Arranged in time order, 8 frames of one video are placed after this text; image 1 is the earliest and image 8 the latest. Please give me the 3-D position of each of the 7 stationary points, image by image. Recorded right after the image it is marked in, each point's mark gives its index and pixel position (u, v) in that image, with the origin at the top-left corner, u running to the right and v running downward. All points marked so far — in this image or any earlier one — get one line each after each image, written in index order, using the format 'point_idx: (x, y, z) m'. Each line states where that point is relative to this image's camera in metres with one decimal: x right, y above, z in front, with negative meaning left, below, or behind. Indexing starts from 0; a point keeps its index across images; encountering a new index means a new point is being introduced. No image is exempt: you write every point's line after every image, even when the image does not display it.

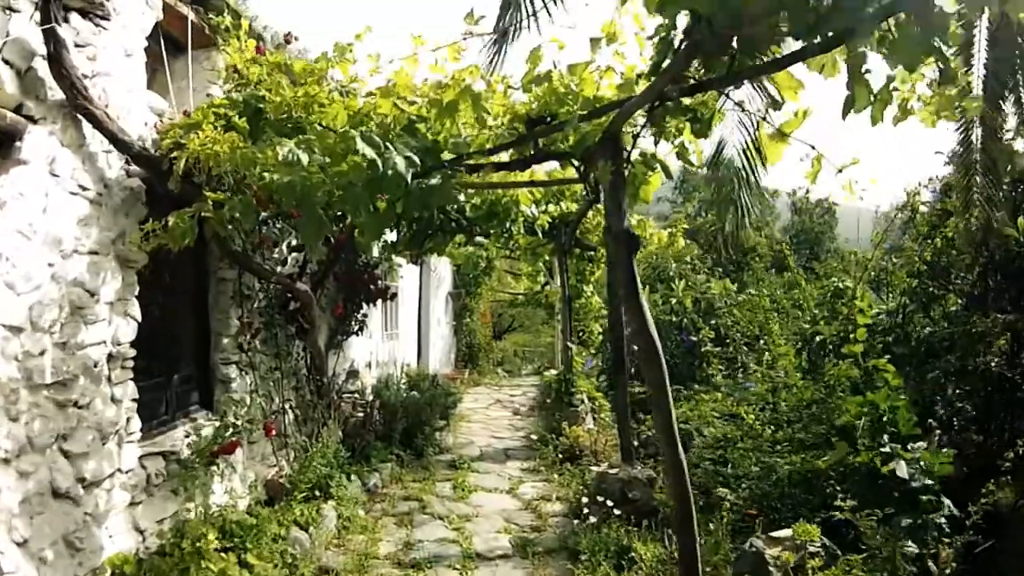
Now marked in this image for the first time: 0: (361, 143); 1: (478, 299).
0: (-0.3, +0.3, +2.7) m
1: (-0.3, -0.1, +12.7) m
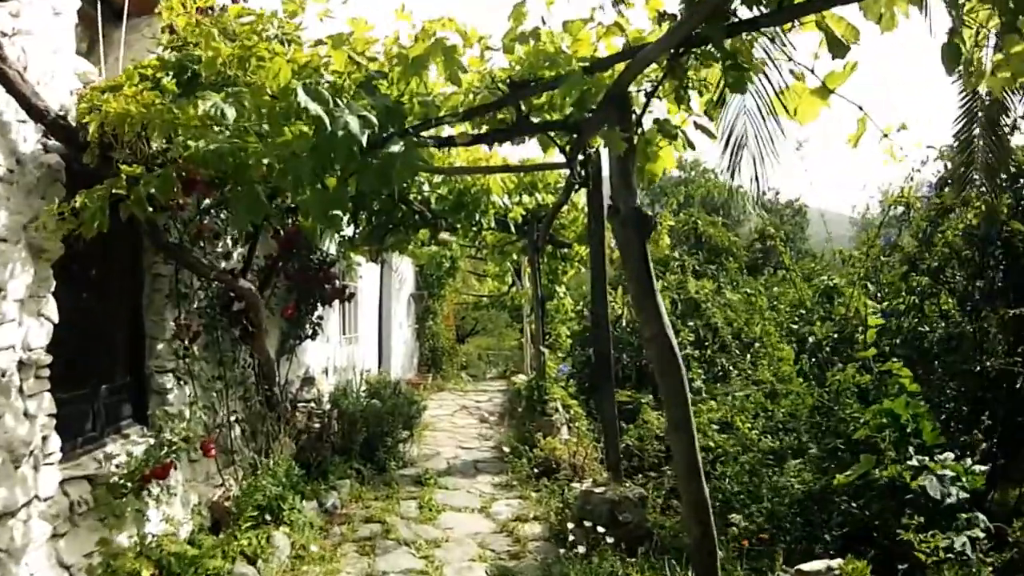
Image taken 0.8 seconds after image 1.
0: (-0.3, +0.3, +2.2) m
1: (-0.6, -0.1, +12.1) m
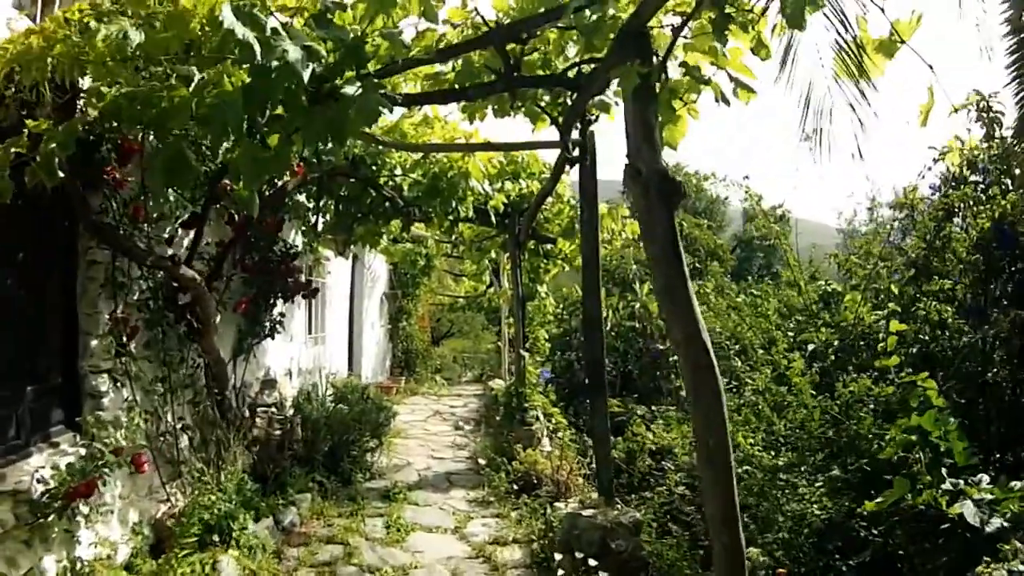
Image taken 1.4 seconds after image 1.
0: (-0.3, +0.3, +1.7) m
1: (-0.8, -0.1, +11.7) m
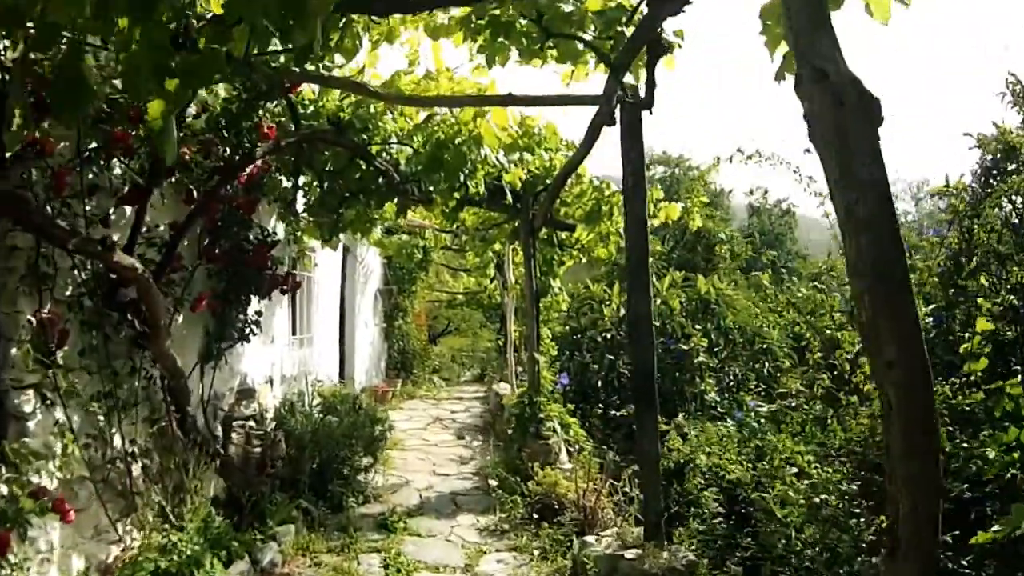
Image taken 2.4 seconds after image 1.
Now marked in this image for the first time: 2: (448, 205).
0: (-0.3, +0.3, +1.0) m
1: (-0.8, -0.1, +10.9) m
2: (-0.2, +0.3, +4.2) m
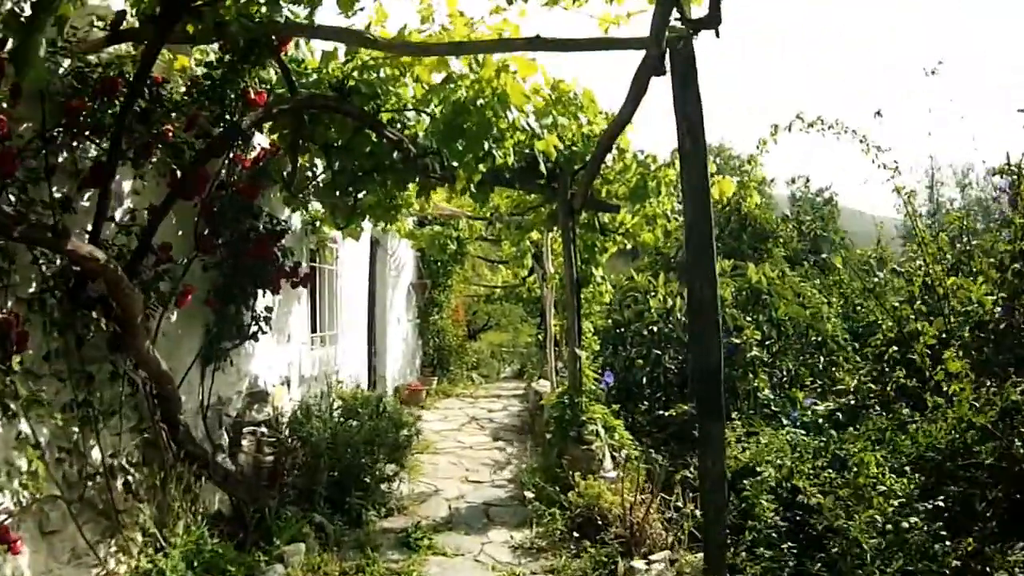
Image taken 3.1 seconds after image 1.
0: (-0.3, +0.3, +0.5) m
1: (-0.5, 0.0, +10.5) m
2: (-0.1, +0.3, +3.7) m
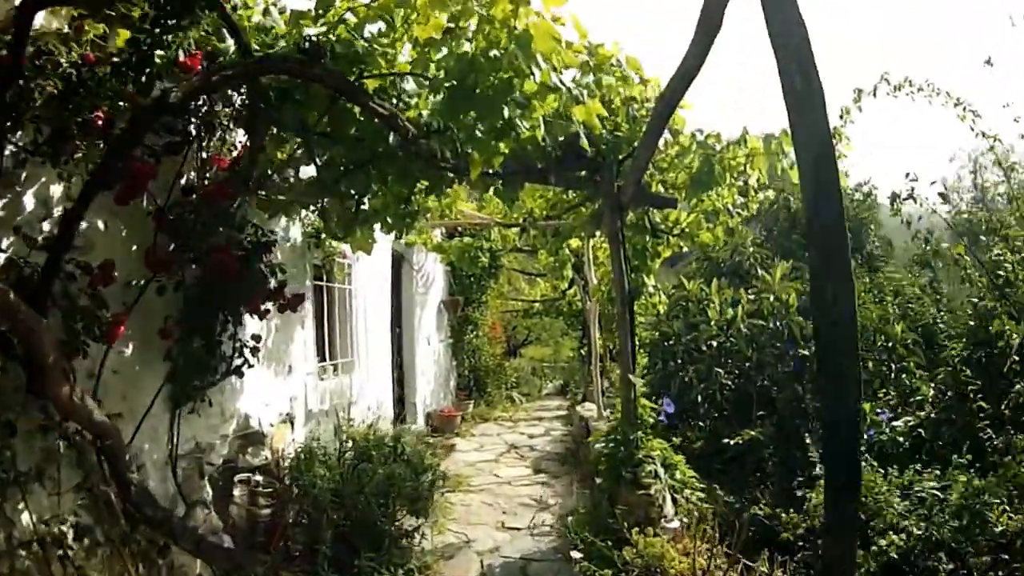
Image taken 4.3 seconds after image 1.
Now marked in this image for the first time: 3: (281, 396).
0: (-0.3, +0.3, -0.2) m
1: (-0.2, -0.1, +9.8) m
2: (0.0, +0.2, +3.0) m
3: (-0.7, -0.3, +4.1) m
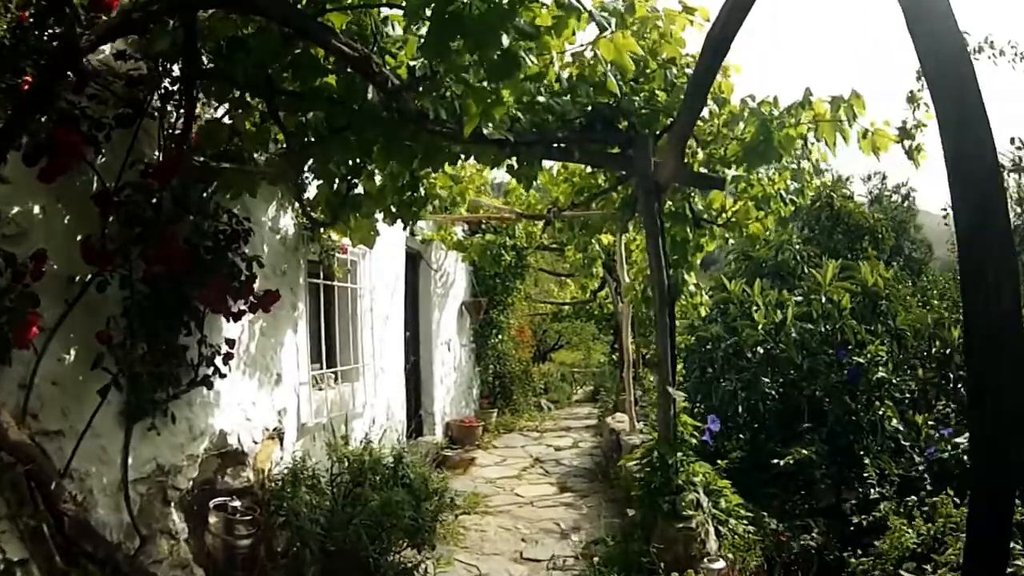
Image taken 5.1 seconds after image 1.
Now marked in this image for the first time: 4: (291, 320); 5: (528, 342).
0: (-0.4, +0.4, -0.7) m
1: (0.0, -0.2, +9.3) m
2: (0.0, +0.3, +2.5) m
3: (-0.6, -0.3, +3.6) m
4: (-0.6, -0.1, +3.8) m
5: (+0.1, -0.4, +10.6) m
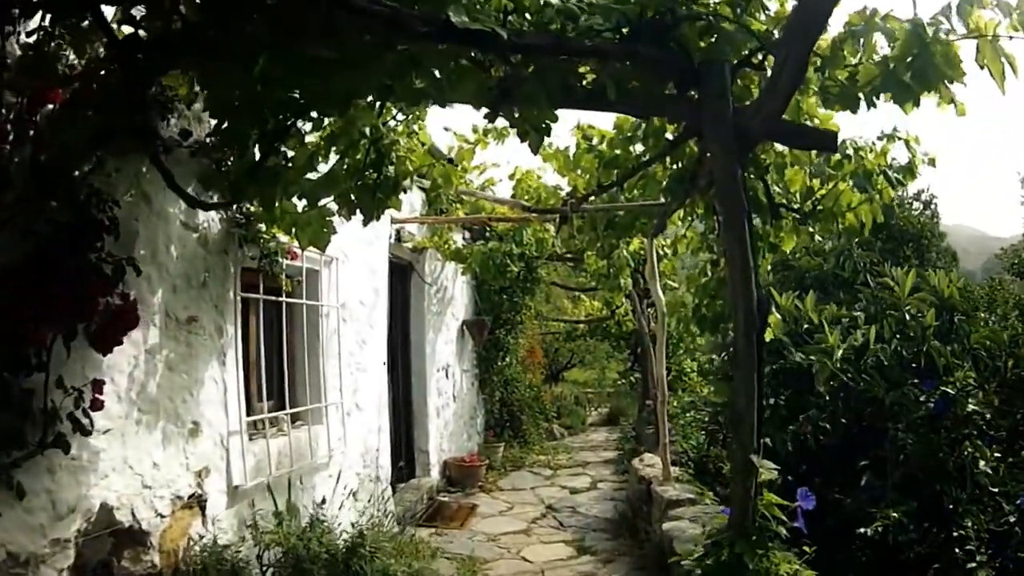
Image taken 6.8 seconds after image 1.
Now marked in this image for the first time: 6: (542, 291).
0: (-0.4, +0.4, -1.6) m
1: (0.0, -0.3, +8.3) m
2: (0.0, +0.2, +1.6) m
3: (-0.6, -0.3, +2.6) m
4: (-0.6, -0.1, +2.8) m
5: (+0.2, -0.5, +9.7) m
6: (+0.2, 0.0, +8.3) m
